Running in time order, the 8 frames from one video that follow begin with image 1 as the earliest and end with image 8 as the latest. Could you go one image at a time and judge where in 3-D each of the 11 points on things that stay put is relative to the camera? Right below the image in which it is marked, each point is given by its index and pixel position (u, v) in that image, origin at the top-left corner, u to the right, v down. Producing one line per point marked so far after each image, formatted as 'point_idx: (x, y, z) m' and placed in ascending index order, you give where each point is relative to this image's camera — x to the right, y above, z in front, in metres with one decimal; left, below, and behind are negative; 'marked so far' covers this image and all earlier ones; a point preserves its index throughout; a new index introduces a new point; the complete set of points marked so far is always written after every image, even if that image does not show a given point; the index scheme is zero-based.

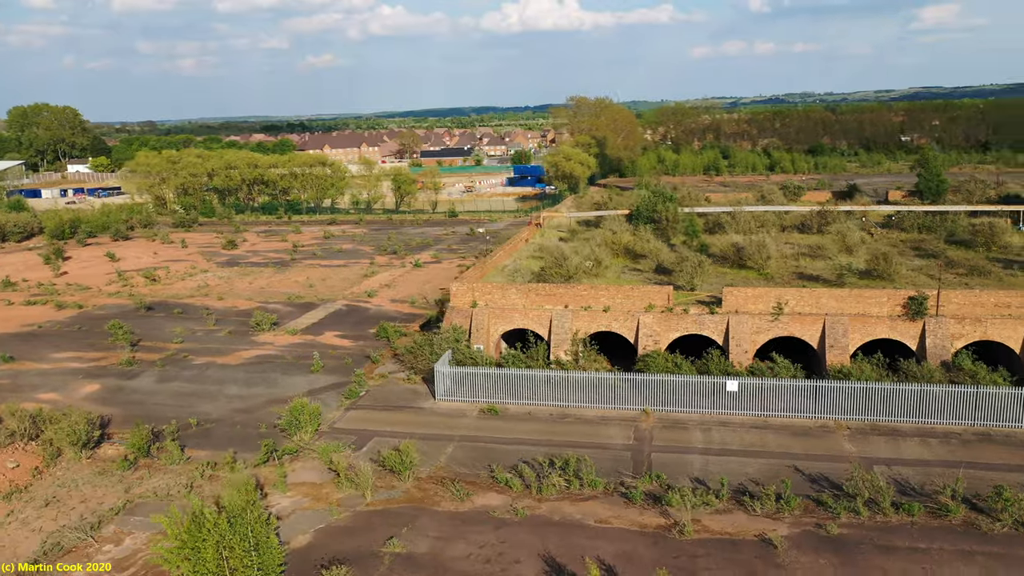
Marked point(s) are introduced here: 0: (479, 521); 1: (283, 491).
0: (-0.5, -3.5, +12.4) m
1: (-3.7, -3.4, +13.5) m
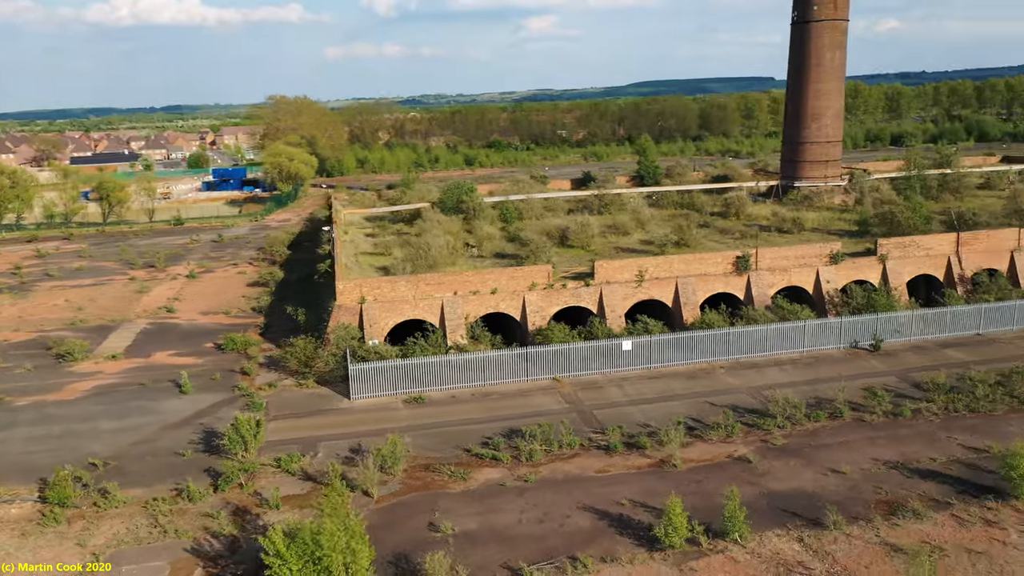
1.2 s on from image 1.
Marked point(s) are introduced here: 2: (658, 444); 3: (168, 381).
0: (-0.2, -3.3, +13.0) m
1: (-3.6, -3.4, +12.7) m
2: (+2.6, -2.8, +14.6) m
3: (-7.7, -2.2, +18.6) m
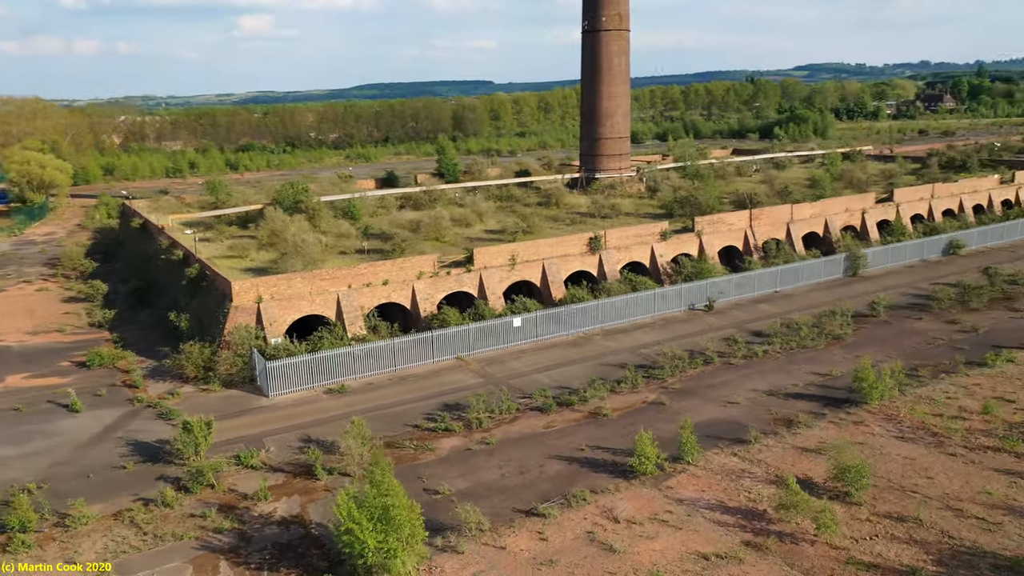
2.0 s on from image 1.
0: (-0.7, -2.9, +14.2) m
1: (-3.9, -3.3, +12.9) m
2: (+1.4, -2.3, +16.6) m
3: (-9.7, -2.4, +17.2) m
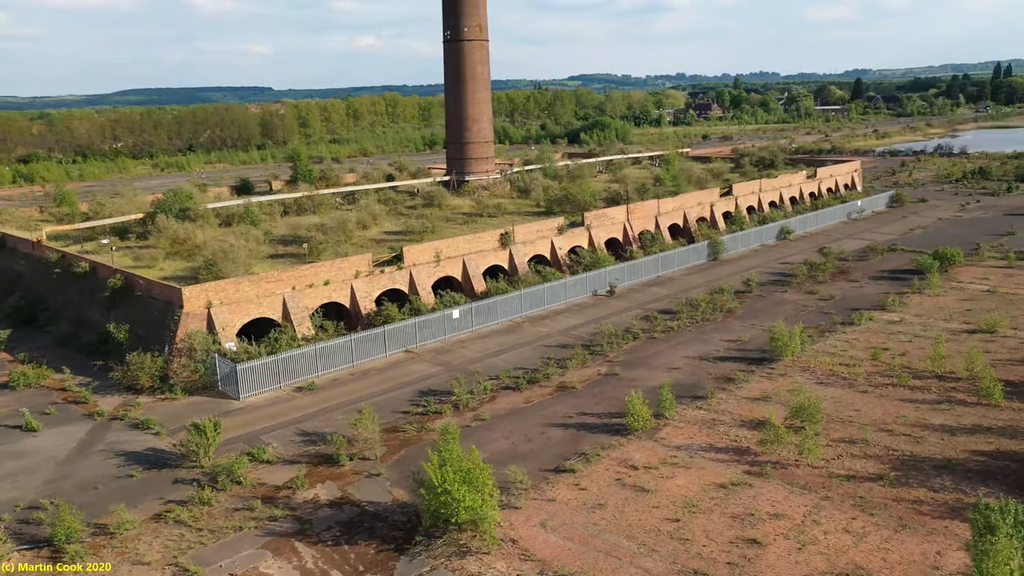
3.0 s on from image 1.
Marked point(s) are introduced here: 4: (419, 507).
0: (-0.7, -2.7, +15.4) m
1: (-3.4, -3.2, +13.4) m
2: (+0.7, -2.0, +18.3) m
3: (-10.1, -2.7, +16.0) m
4: (-1.4, -3.4, +12.6) m
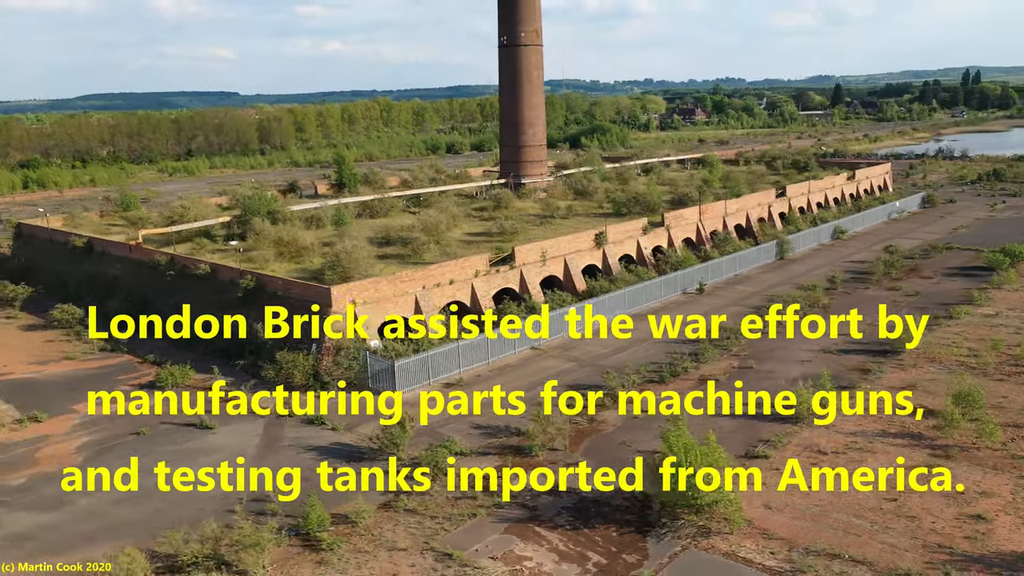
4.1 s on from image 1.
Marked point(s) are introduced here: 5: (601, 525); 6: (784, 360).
0: (+2.6, -2.6, +15.9) m
1: (0.0, -3.2, +13.8) m
2: (+3.9, -1.9, +18.8) m
3: (-6.8, -2.7, +16.2) m
4: (+2.0, -3.3, +13.0) m
5: (+1.3, -3.6, +12.2) m
6: (+6.4, -1.7, +19.4) m
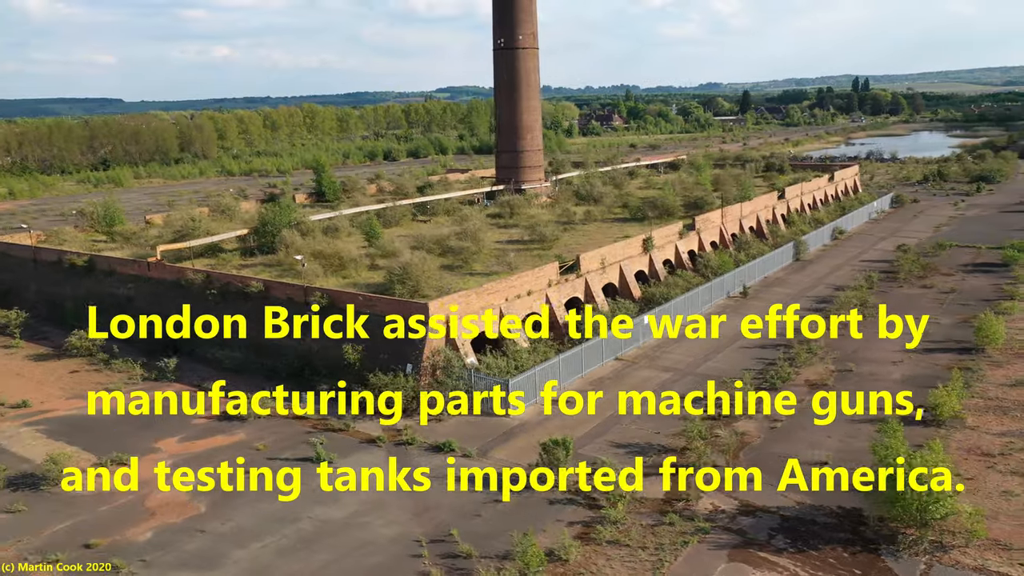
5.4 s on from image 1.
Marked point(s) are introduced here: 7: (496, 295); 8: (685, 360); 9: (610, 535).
0: (+5.2, -2.7, +15.4) m
1: (+2.9, -3.3, +13.0) m
2: (+6.2, -2.0, +18.5) m
3: (-4.2, -3.1, +14.6) m
4: (+5.0, -3.4, +12.5) m
5: (+4.4, -3.7, +11.5) m
6: (+8.6, -1.8, +19.3) m
7: (-0.4, -0.1, +19.0) m
8: (+4.2, -1.8, +19.9) m
9: (+1.4, -3.6, +11.8) m
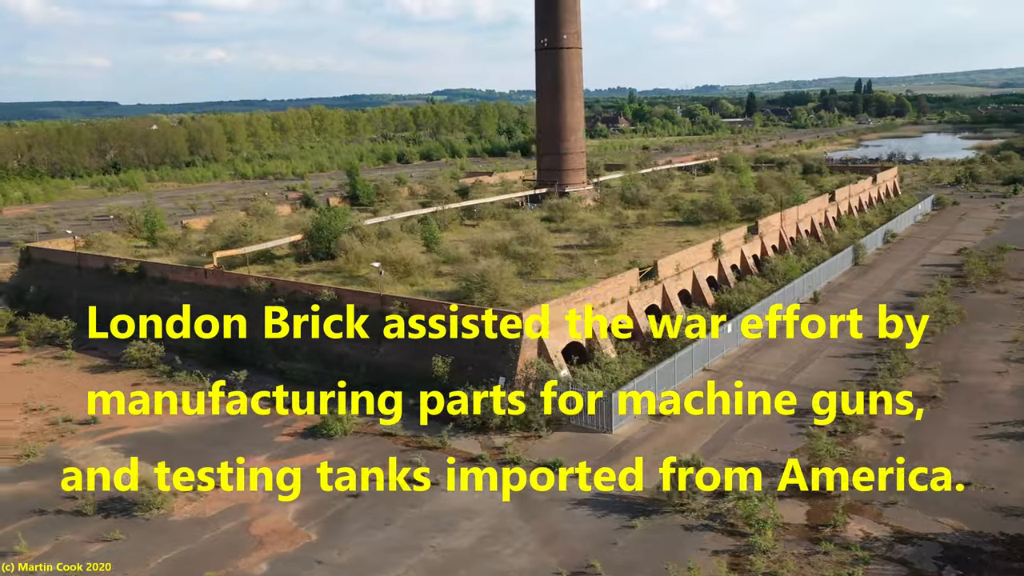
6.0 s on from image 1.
0: (+7.2, -2.9, +14.6) m
1: (+4.8, -3.5, +12.1) m
2: (+8.2, -2.2, +17.6) m
3: (-2.2, -3.2, +13.7) m
4: (+7.0, -3.5, +11.6) m
5: (+6.4, -3.8, +10.7) m
6: (+10.6, -1.9, +18.5) m
7: (+1.6, -0.3, +18.2) m
8: (+6.2, -1.9, +19.0) m
9: (+3.4, -3.7, +10.9) m
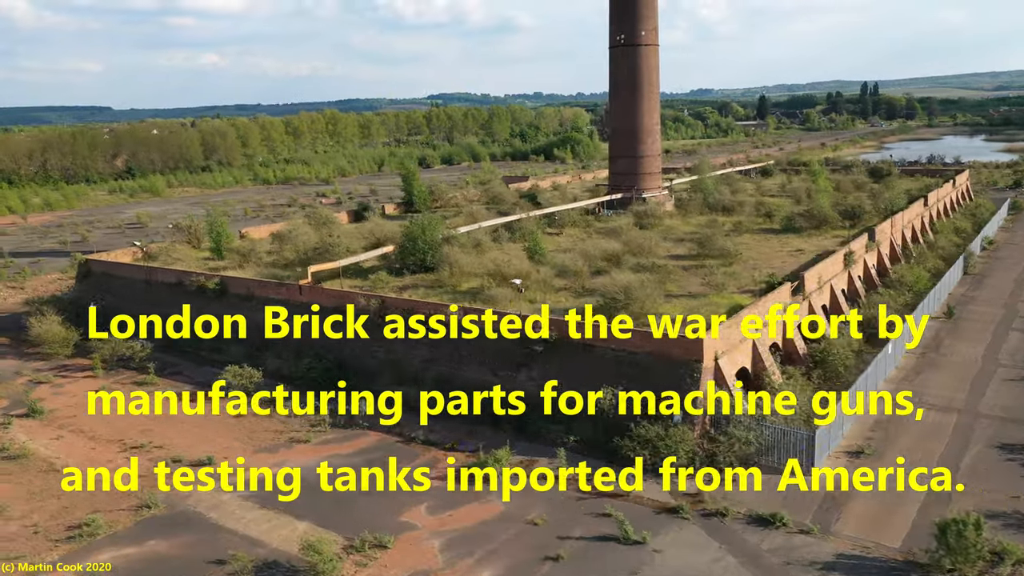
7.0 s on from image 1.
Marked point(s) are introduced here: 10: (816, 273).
0: (+10.3, -3.2, +12.6) m
1: (+8.0, -3.8, +10.1) m
2: (+11.3, -2.5, +15.7) m
3: (+1.0, -3.6, +11.7) m
4: (+10.1, -3.8, +9.7) m
5: (+9.6, -4.1, +8.7) m
6: (+13.7, -2.2, +16.5) m
7: (+4.7, -0.7, +16.2) m
8: (+9.3, -2.3, +17.1) m
9: (+6.6, -4.1, +9.0) m
10: (+7.4, +0.4, +19.8) m
